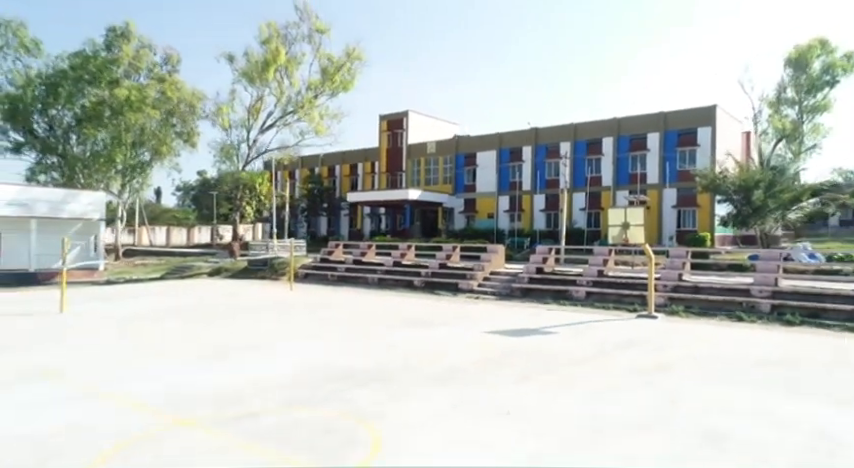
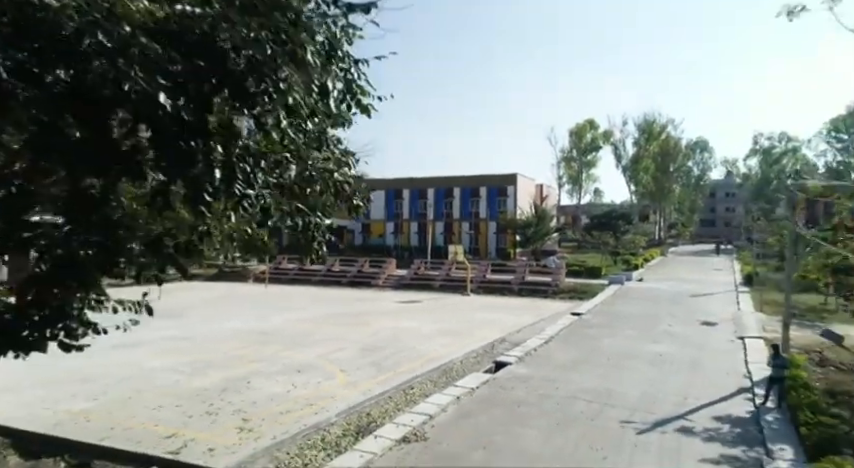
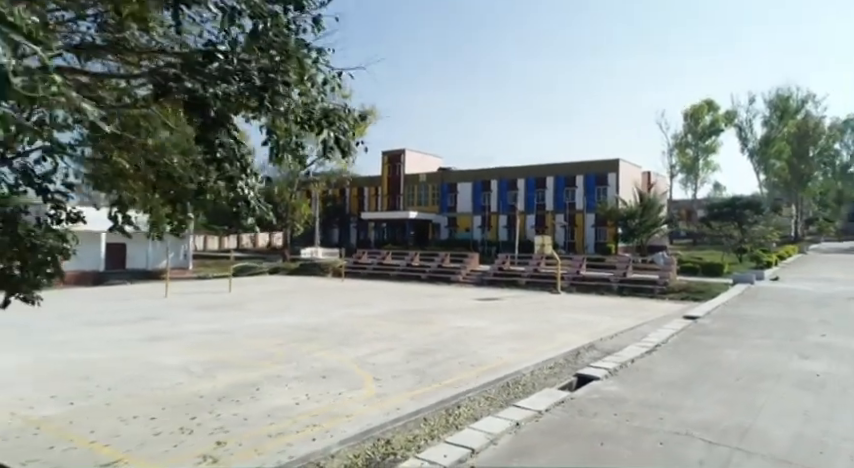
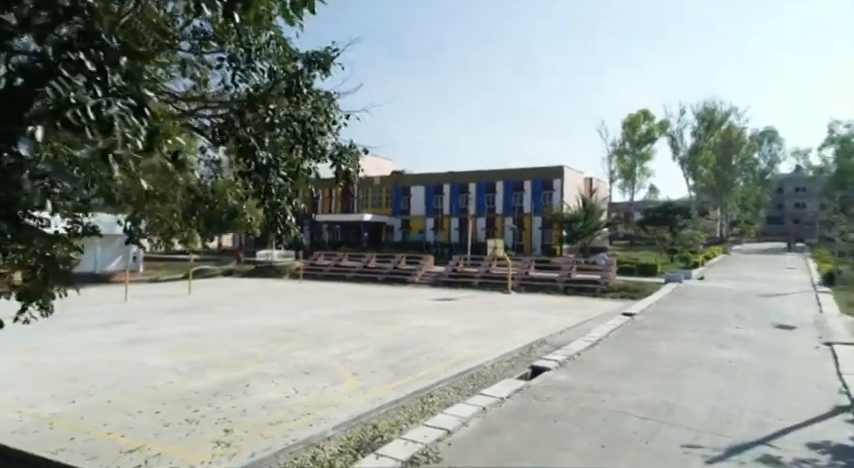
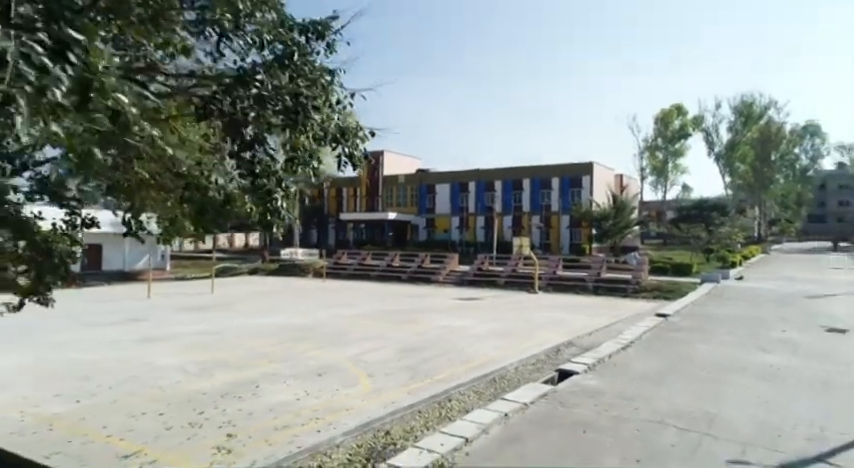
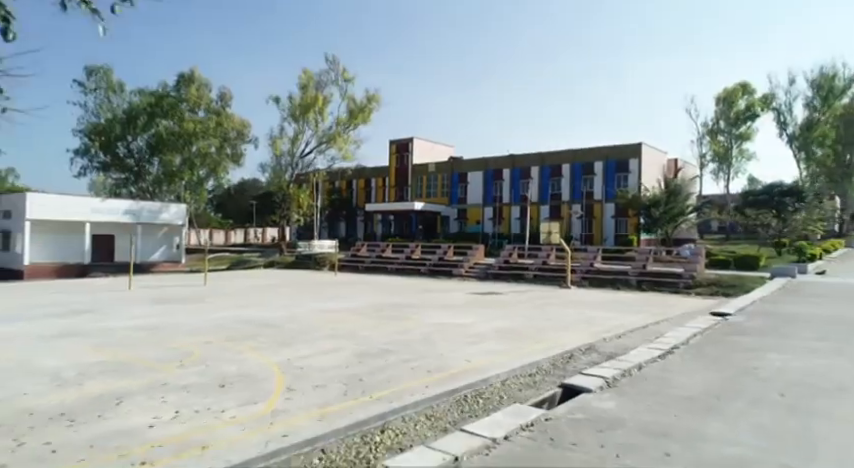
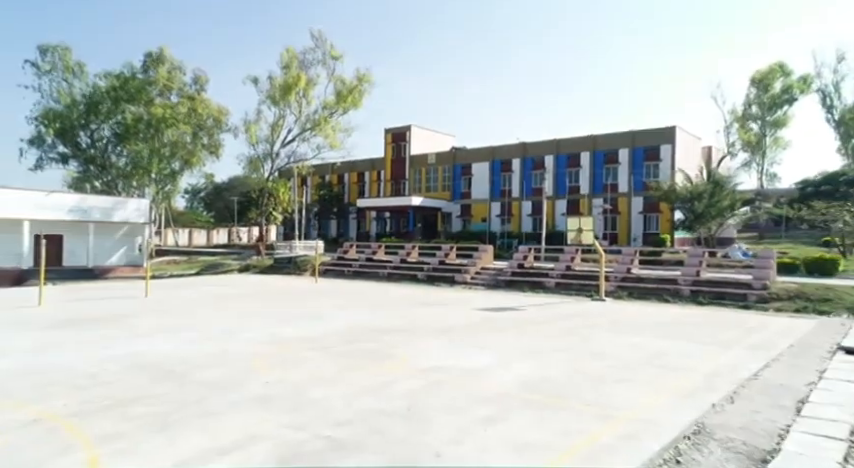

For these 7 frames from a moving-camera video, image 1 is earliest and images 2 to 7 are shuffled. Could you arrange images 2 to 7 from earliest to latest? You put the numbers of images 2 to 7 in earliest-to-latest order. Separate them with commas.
7, 6, 3, 5, 4, 2
